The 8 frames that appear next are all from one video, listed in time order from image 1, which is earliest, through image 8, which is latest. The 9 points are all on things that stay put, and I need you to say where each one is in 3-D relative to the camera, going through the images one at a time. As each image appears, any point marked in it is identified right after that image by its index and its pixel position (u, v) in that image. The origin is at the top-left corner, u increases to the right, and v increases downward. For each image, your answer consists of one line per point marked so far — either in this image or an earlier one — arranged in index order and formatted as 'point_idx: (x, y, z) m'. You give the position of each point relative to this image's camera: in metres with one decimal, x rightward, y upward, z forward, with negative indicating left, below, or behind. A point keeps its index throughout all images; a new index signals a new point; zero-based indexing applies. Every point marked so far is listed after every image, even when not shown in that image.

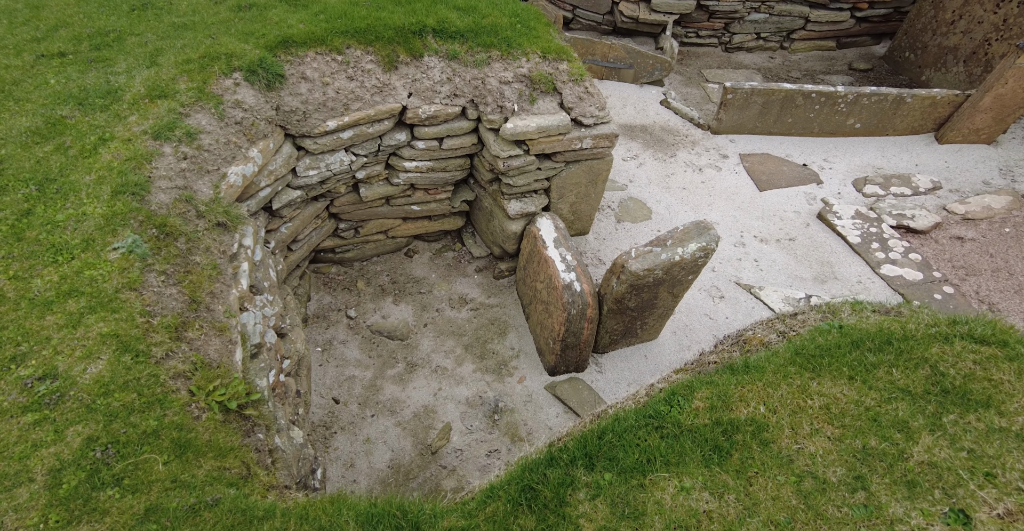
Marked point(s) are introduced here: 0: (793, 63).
0: (+3.2, +2.2, +6.7) m
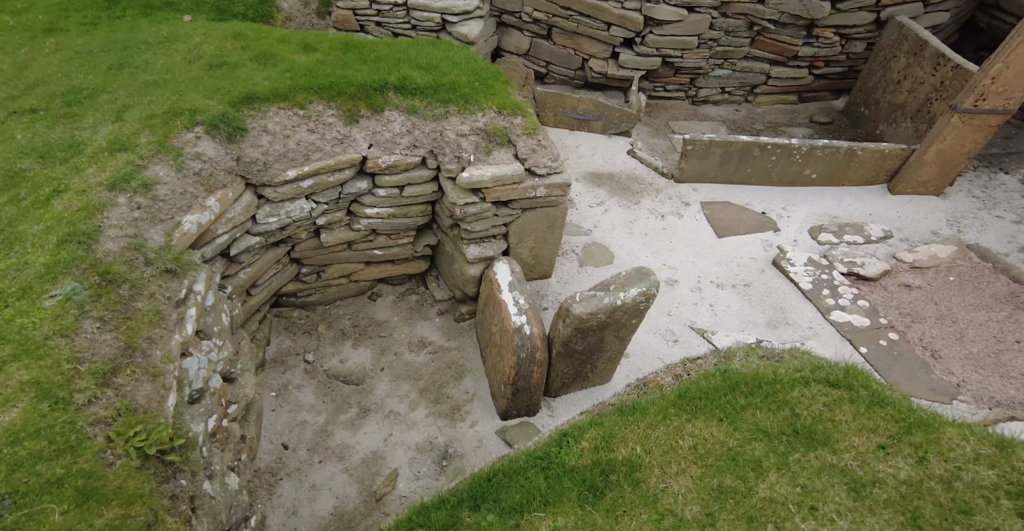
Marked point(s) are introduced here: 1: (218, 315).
0: (+2.9, +1.7, +7.0) m
1: (-1.5, -0.3, +3.1) m
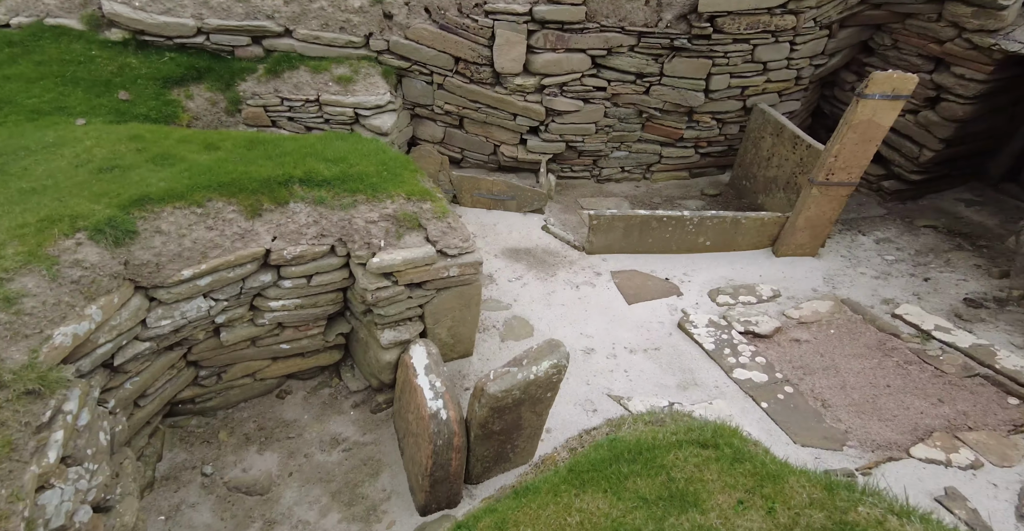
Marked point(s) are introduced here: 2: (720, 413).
0: (+1.8, +0.9, +7.5) m
1: (-2.0, -0.8, +2.9) m
2: (+1.3, -0.9, +3.9) m
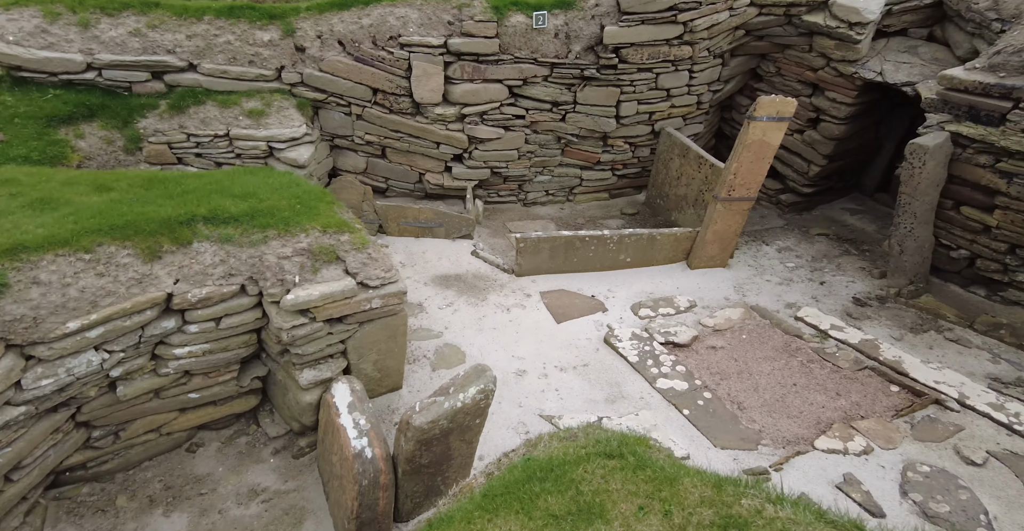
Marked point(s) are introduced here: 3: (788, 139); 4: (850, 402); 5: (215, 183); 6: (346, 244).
0: (+0.9, +0.7, +7.6) m
1: (-2.3, -1.0, +2.6) m
2: (+0.9, -1.0, +4.0) m
3: (+3.4, +1.5, +7.3) m
4: (+2.3, -0.9, +4.2) m
5: (-2.0, +0.6, +4.1) m
6: (-1.1, +0.1, +3.8) m
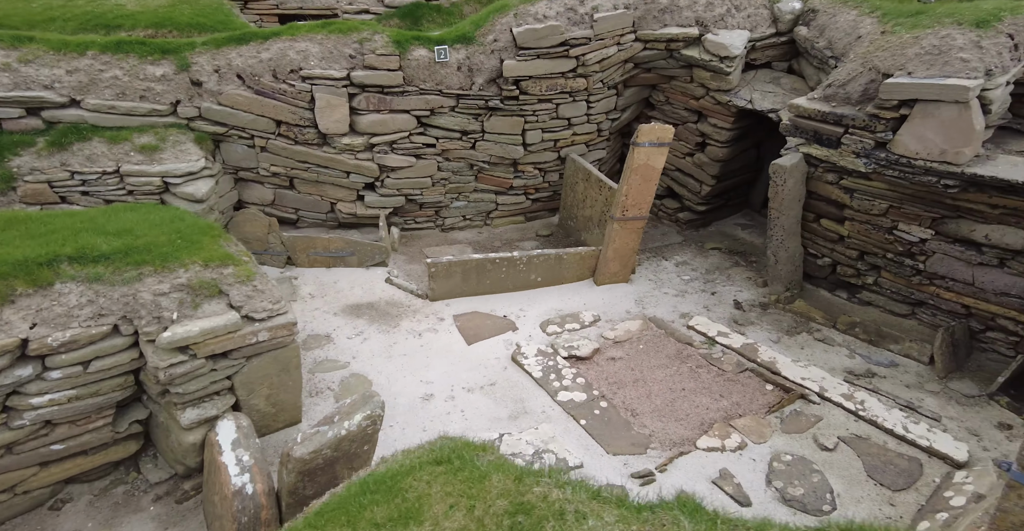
0: (-0.2, +0.4, +7.9) m
1: (-2.8, -1.3, +2.5) m
2: (+0.2, -1.2, +4.2) m
3: (+2.2, +1.3, +7.8) m
4: (+1.7, -1.0, +4.5) m
5: (-2.8, +0.3, +4.1) m
6: (-1.8, -0.1, +3.8) m
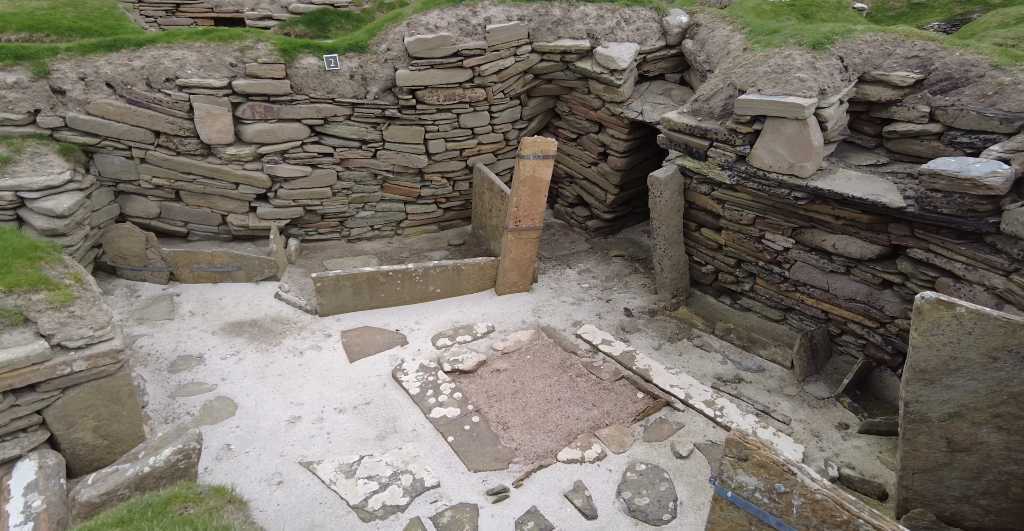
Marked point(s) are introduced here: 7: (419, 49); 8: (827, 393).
0: (-1.5, +0.3, +7.8) m
1: (-3.6, -1.4, +2.2) m
2: (-0.7, -1.3, +4.1) m
3: (+1.0, +1.2, +7.9) m
4: (+0.7, -1.1, +4.6) m
5: (-3.7, +0.1, +3.8) m
6: (-2.7, -0.2, +3.6) m
7: (-1.0, +2.4, +6.6) m
8: (+2.4, -1.0, +4.6) m
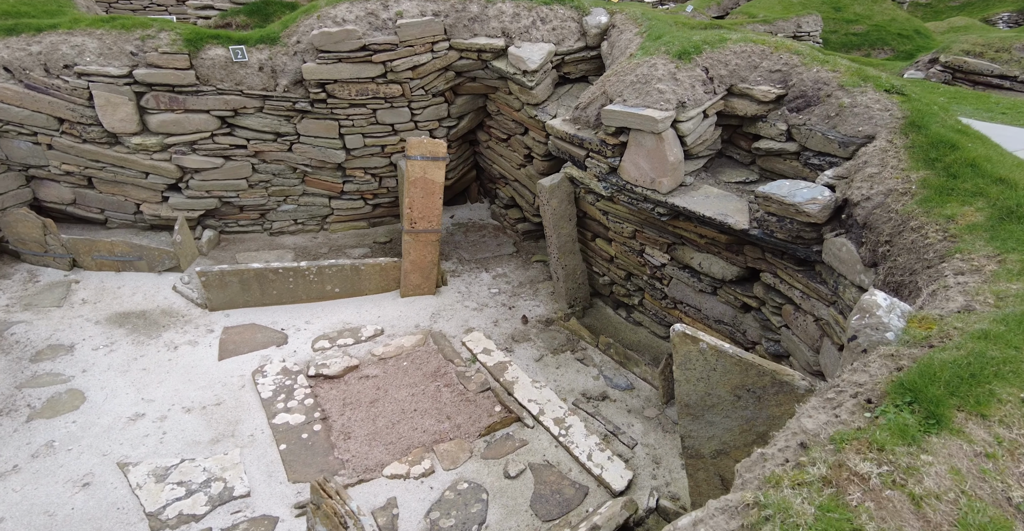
0: (-2.5, +0.3, +7.7) m
1: (-4.8, -1.3, +2.2) m
2: (-1.9, -1.3, +4.0) m
3: (0.0, +1.2, +7.8) m
4: (-0.4, -1.2, +4.4) m
5: (-4.8, +0.2, +3.8) m
6: (-3.8, -0.2, +3.6) m
7: (-1.9, +2.4, +6.5) m
8: (+1.3, -1.1, +4.5) m
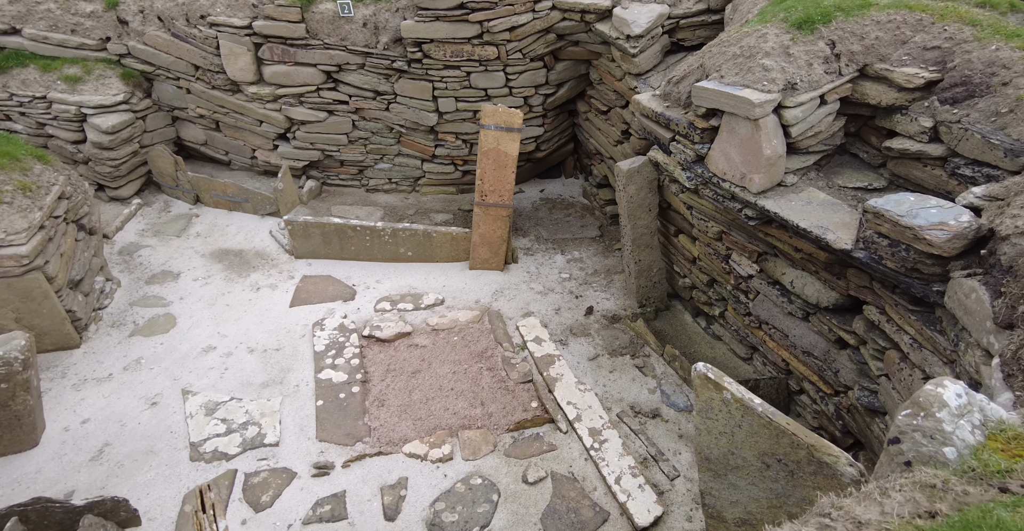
0: (-1.2, +0.8, +7.7) m
1: (-4.9, -0.7, +2.9) m
2: (-1.7, -1.0, +4.1) m
3: (+1.3, +1.4, +7.2) m
4: (-0.2, -1.0, +4.2) m
5: (-4.4, +0.9, +4.4) m
6: (-3.5, +0.4, +4.0) m
7: (-0.7, +2.8, +6.3) m
8: (+1.5, -1.2, +3.8) m
